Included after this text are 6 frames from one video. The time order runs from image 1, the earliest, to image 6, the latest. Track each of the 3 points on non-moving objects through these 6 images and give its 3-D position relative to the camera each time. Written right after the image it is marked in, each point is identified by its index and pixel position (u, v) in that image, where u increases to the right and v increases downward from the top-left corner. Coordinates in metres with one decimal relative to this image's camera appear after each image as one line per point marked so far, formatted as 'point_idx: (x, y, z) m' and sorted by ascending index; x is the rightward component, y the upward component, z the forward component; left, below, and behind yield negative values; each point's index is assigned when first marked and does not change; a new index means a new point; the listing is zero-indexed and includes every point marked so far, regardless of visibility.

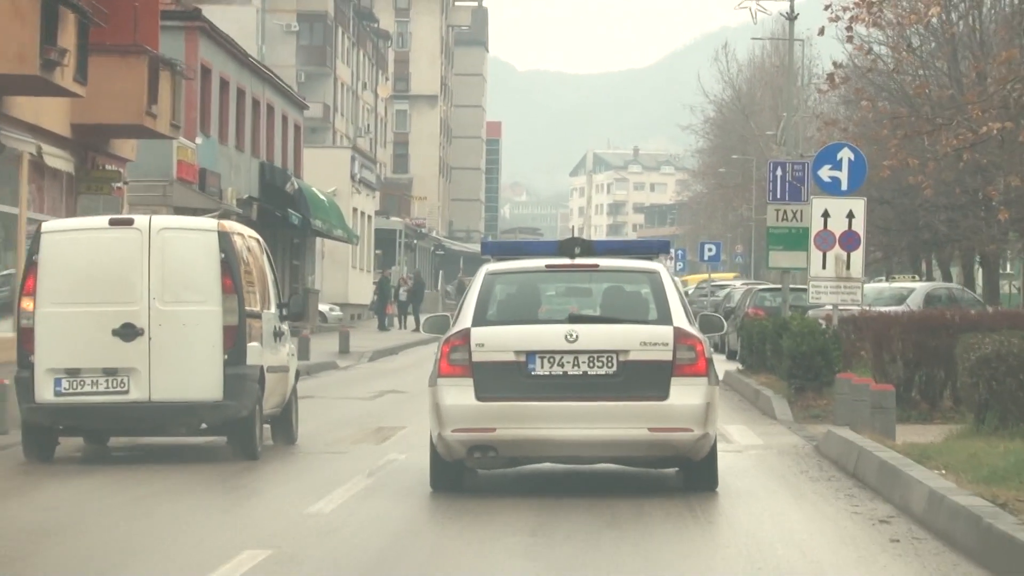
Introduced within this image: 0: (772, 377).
0: (+2.7, -1.0, +19.6) m
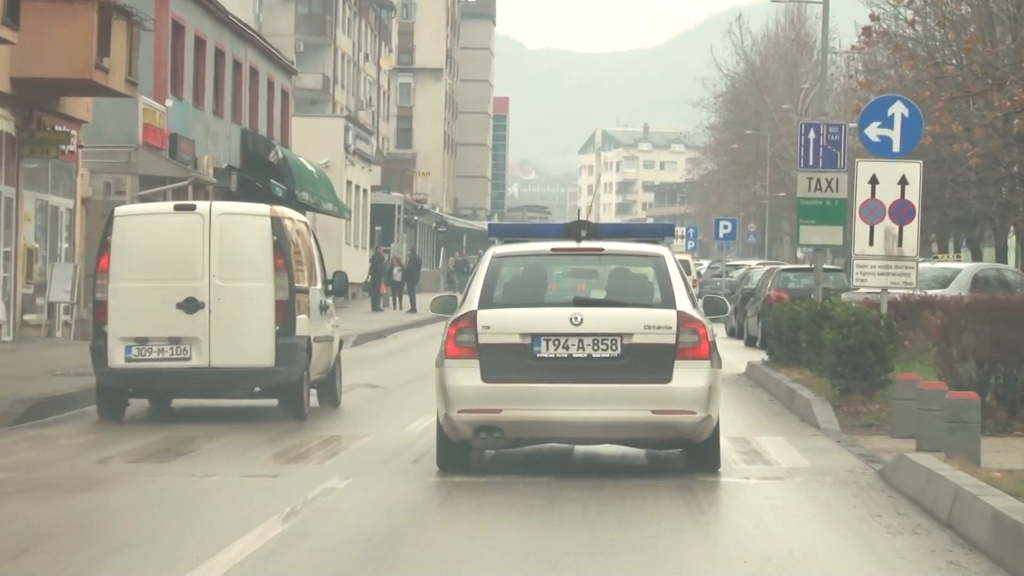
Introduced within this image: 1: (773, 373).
0: (+2.6, -0.8, +16.6) m
1: (+2.5, -0.8, +17.9) m
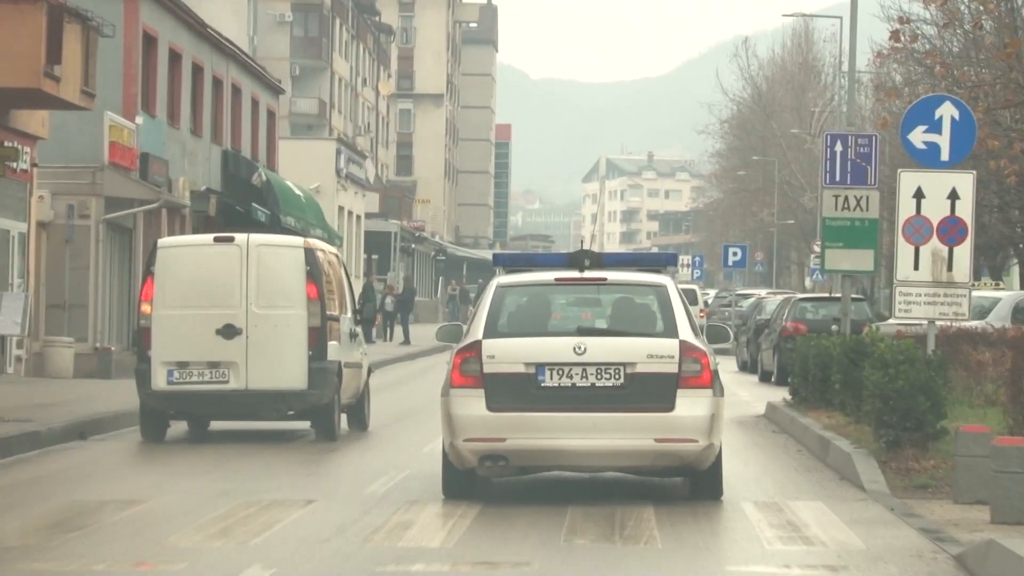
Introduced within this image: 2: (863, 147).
0: (+2.5, -1.0, +14.4) m
1: (+2.4, -1.1, +15.6) m
2: (+3.5, +1.4, +18.3) m
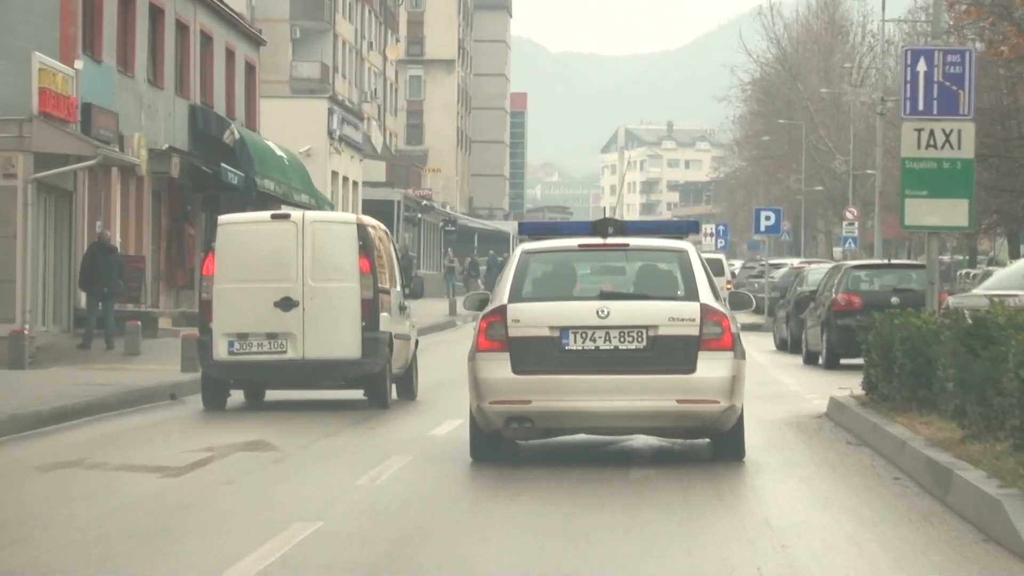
0: (+2.4, -0.8, +10.2) m
1: (+2.3, -0.8, +11.5) m
2: (+3.3, +1.7, +14.1) m
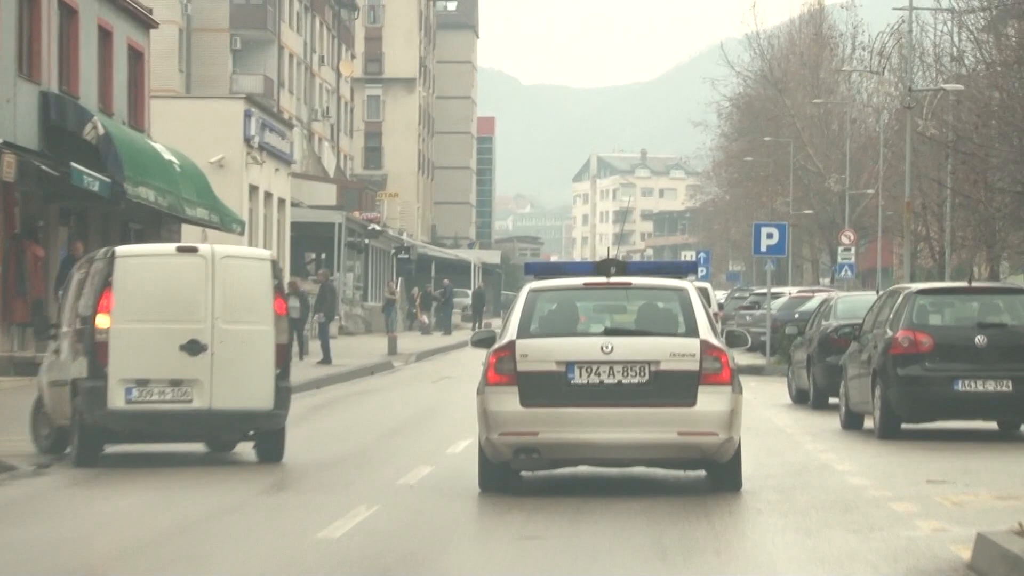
0: (+1.9, -0.9, +3.4) m
1: (+1.8, -0.9, +4.6) m
2: (+2.8, +1.5, +7.3) m
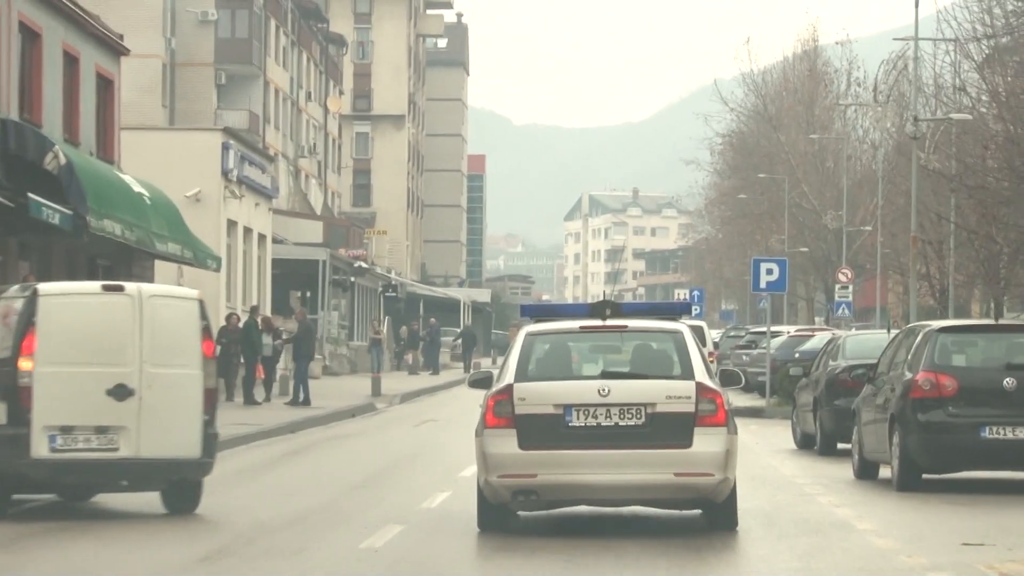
0: (+1.8, -0.9, +2.0) m
1: (+1.7, -1.0, +3.2) m
2: (+2.7, +1.4, +5.9) m
